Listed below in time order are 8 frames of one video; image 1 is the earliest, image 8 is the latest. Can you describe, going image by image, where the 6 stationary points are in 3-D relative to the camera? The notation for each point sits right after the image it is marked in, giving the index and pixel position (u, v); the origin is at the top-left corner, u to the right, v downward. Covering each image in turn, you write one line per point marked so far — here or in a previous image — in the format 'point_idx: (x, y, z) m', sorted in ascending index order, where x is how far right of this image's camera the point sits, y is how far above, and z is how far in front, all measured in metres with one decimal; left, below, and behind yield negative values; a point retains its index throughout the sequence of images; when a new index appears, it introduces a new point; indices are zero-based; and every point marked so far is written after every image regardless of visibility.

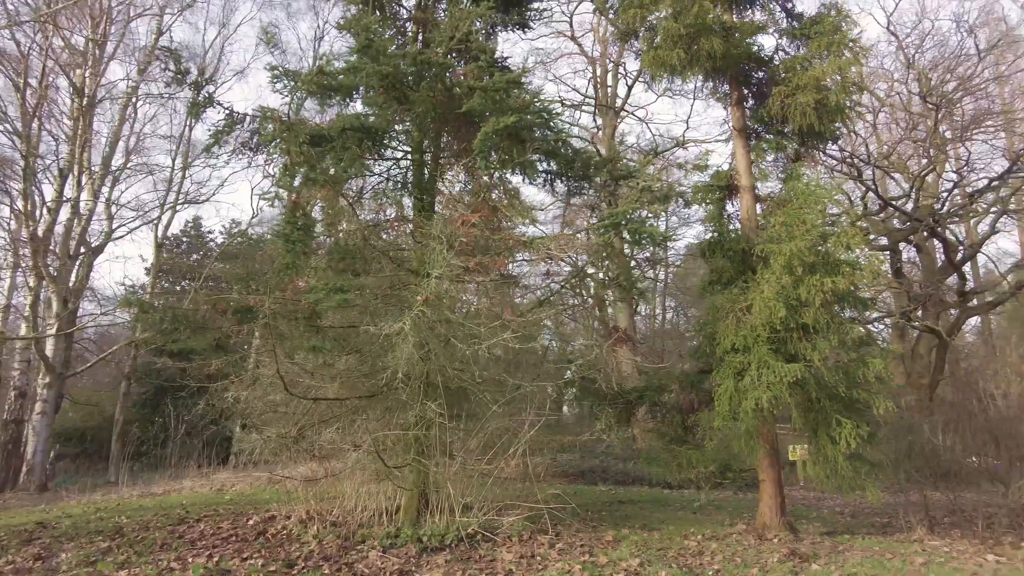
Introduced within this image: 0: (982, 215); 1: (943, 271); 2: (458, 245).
0: (+11.8, +1.8, +16.5) m
1: (+11.1, +0.4, +16.9) m
2: (-0.8, +0.6, +8.7) m
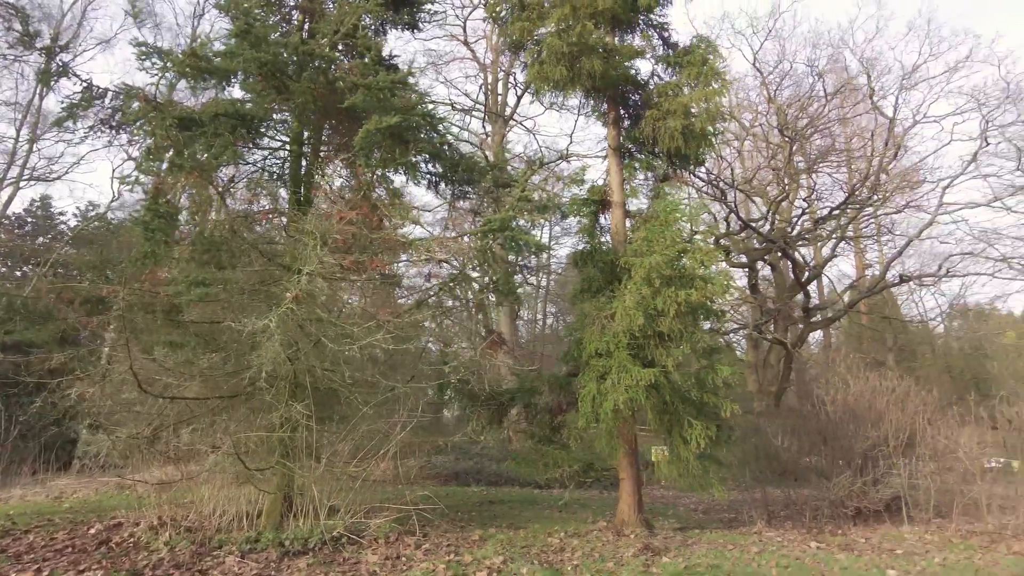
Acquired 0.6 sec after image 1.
0: (+8.7, +1.3, +18.4) m
1: (+8.0, 0.0, +18.7) m
2: (-2.4, +0.6, +8.5) m
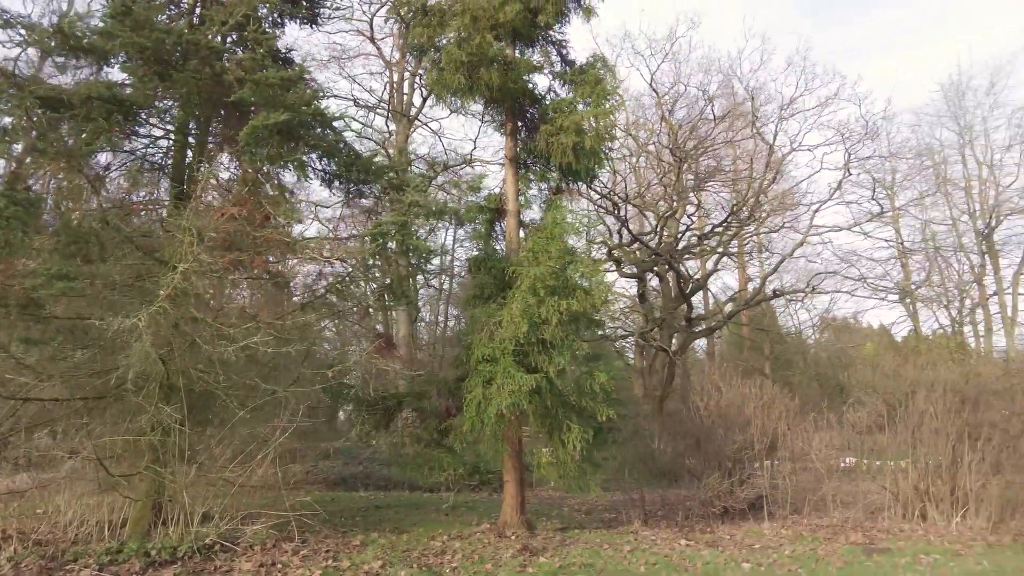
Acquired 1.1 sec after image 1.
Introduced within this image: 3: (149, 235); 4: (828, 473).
0: (+5.8, +1.0, +19.6) m
1: (+5.0, -0.3, +19.7) m
2: (-3.7, +0.6, +8.1) m
3: (-4.6, +0.7, +8.2) m
4: (+5.0, -3.0, +10.6) m
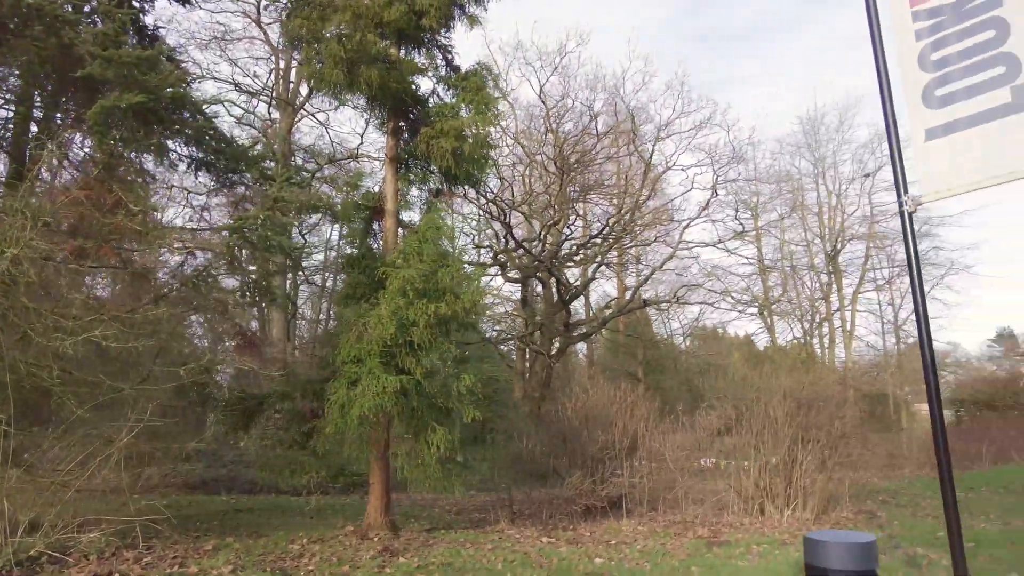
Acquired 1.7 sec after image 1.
0: (+2.3, +0.8, +20.3) m
1: (+1.4, -0.5, +20.3) m
2: (-5.2, +0.8, +7.5) m
3: (-6.0, +0.8, +7.4) m
4: (+2.9, -3.2, +11.3) m
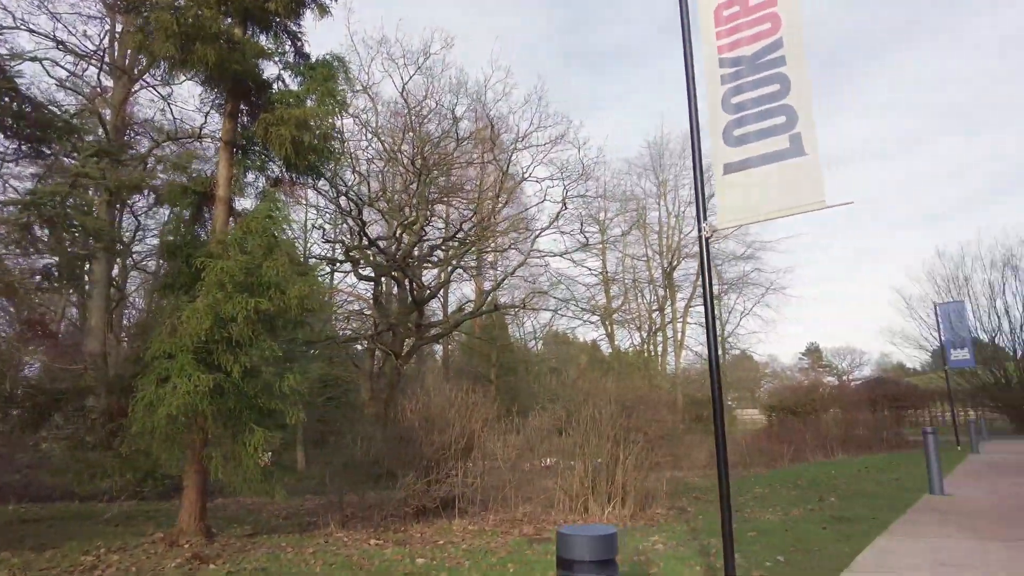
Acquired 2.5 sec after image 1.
0: (-2.2, +0.7, +20.4) m
1: (-3.1, -0.5, +20.2) m
2: (-6.8, +1.0, +6.3) m
3: (-7.6, +1.2, +6.0) m
4: (0.0, -3.3, +11.7) m
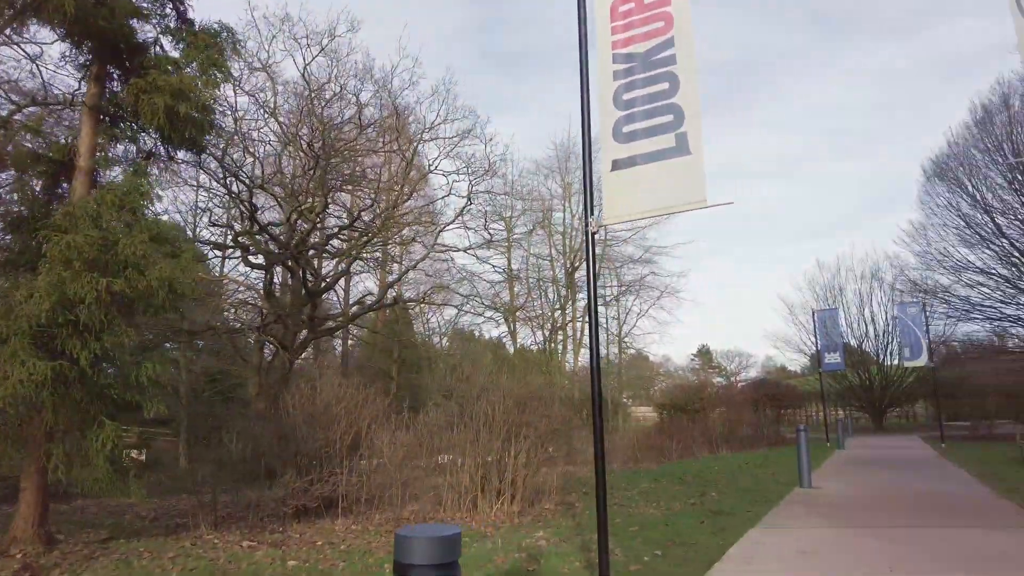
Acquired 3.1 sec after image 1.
0: (-5.2, +1.0, +19.7) m
1: (-6.1, -0.3, +19.4) m
2: (-7.7, +1.3, +5.1) m
3: (-8.5, +1.5, +4.7) m
4: (-1.9, -3.2, +11.4) m
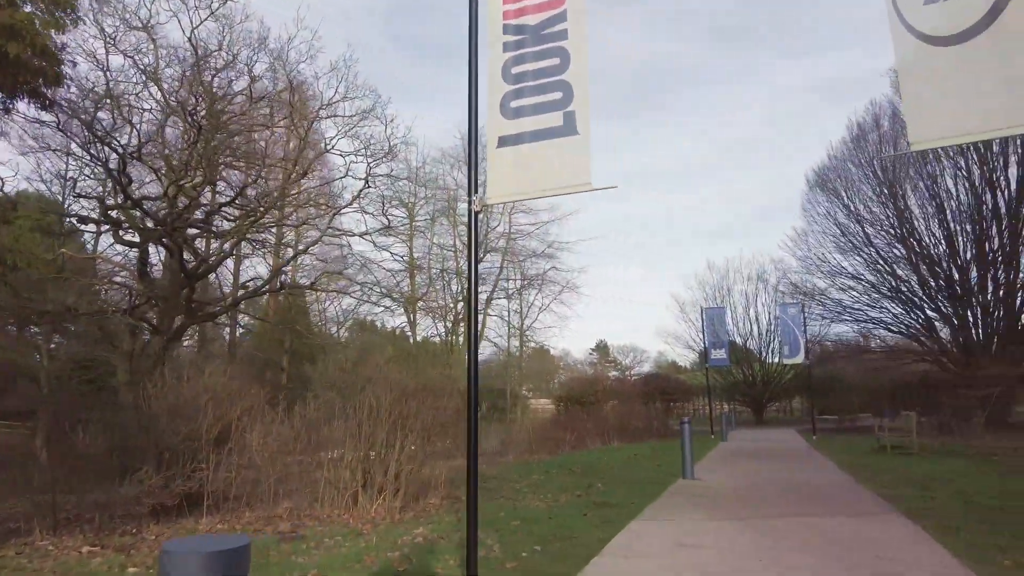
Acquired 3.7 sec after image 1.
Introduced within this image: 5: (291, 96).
0: (-8.1, +1.5, +18.4) m
1: (-9.0, +0.3, +18.0) m
2: (-8.5, +1.7, +3.6) m
3: (-9.2, +1.9, +3.1) m
4: (-3.8, -2.9, +10.7) m
5: (-6.2, +5.4, +18.4) m
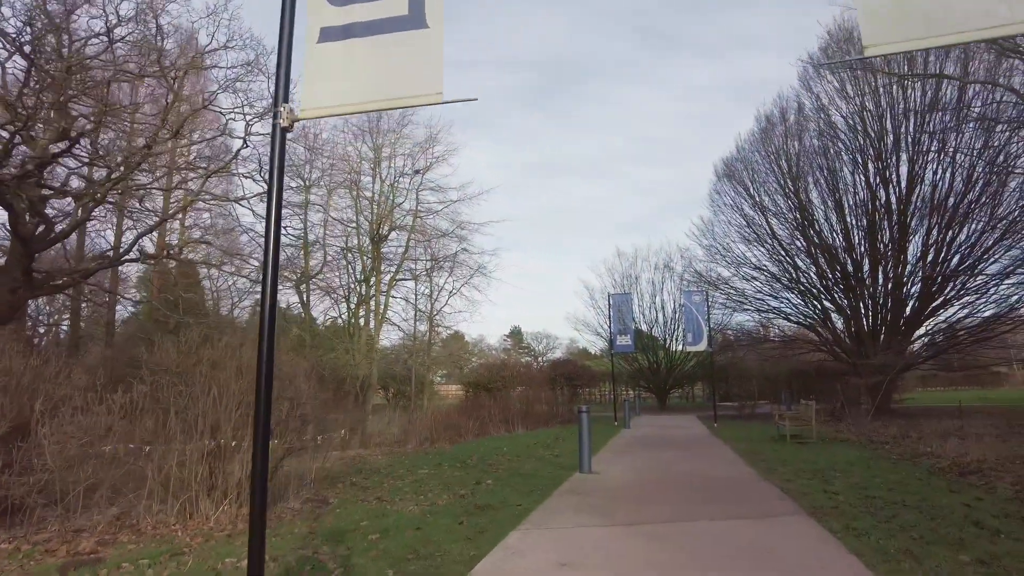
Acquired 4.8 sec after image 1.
0: (-10.6, +2.2, +16.1) m
1: (-11.5, +1.0, +15.5) m
2: (-9.1, +2.1, +1.2) m
3: (-9.8, +2.3, +0.7) m
4: (-5.5, -2.4, +9.0) m
5: (-8.6, +6.1, +16.2) m
